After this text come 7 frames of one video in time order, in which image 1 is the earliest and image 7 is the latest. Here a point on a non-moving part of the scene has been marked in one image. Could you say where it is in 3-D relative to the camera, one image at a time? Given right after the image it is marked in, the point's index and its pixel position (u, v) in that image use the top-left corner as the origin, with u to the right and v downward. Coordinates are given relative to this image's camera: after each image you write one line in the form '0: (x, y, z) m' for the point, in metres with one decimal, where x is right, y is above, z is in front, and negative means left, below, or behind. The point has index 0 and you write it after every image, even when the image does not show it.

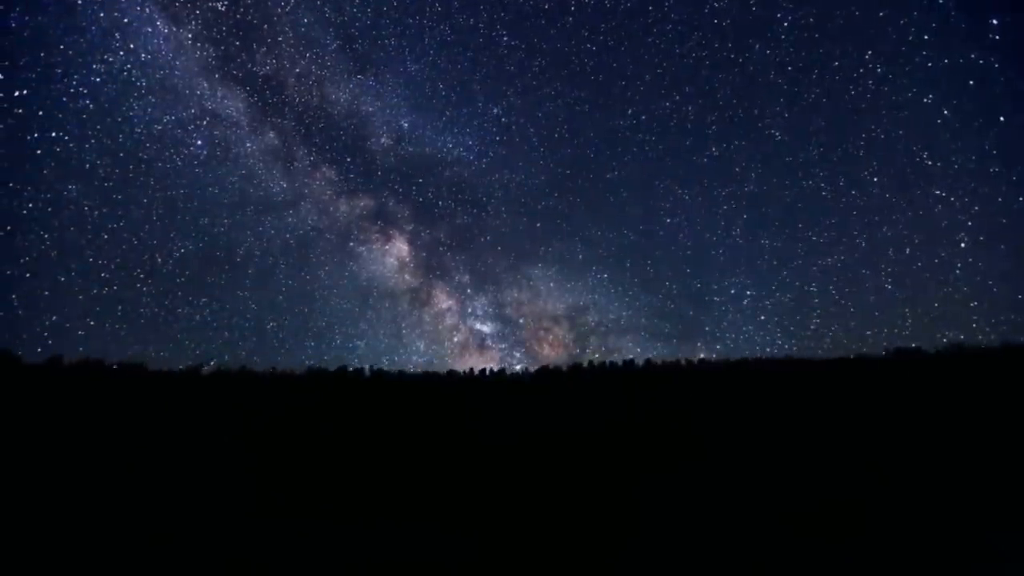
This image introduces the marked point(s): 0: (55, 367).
0: (-10.1, -1.9, +14.2) m
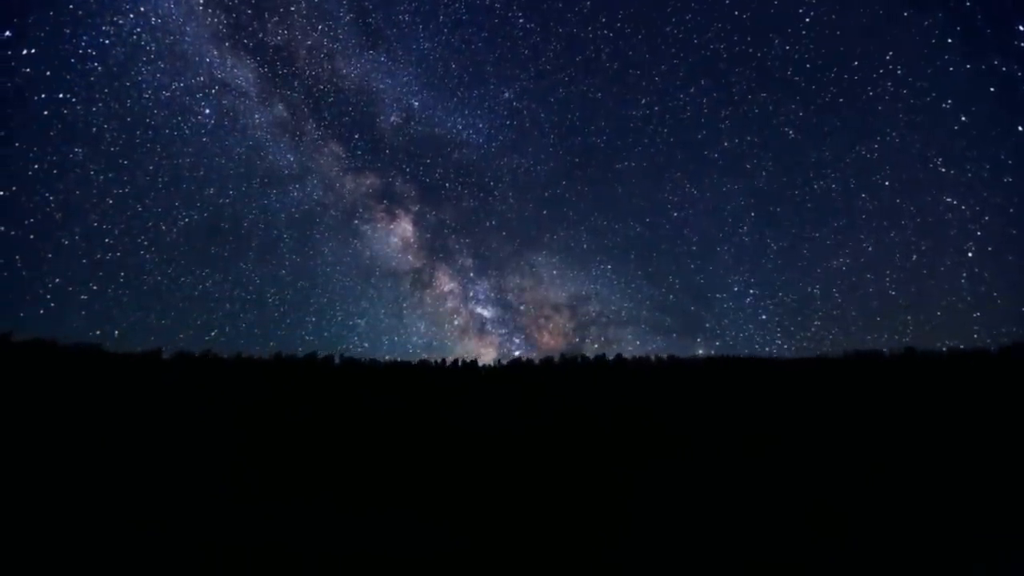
0: (-10.2, -1.0, +13.3) m
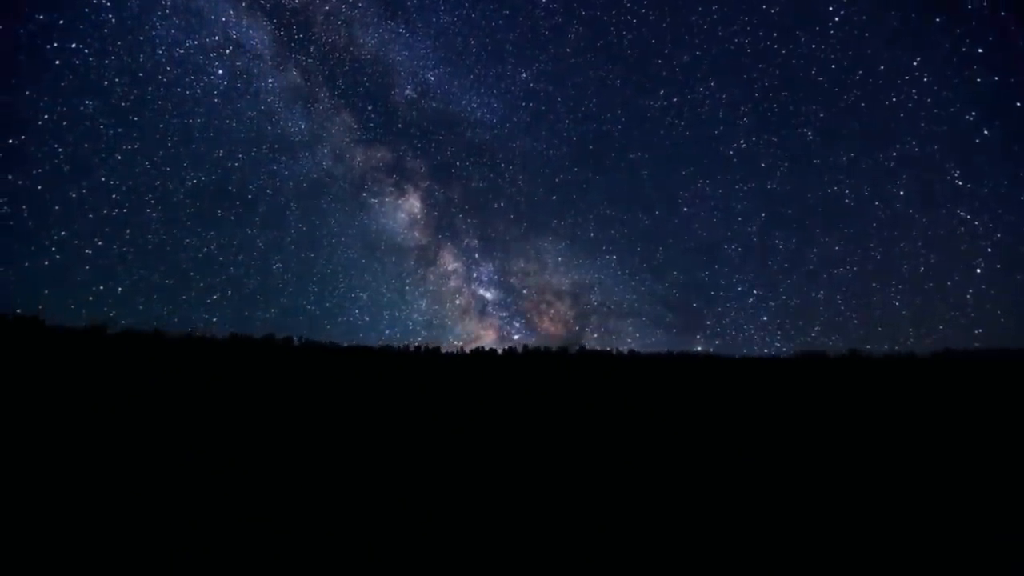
0: (-10.2, 0.0, +12.0) m
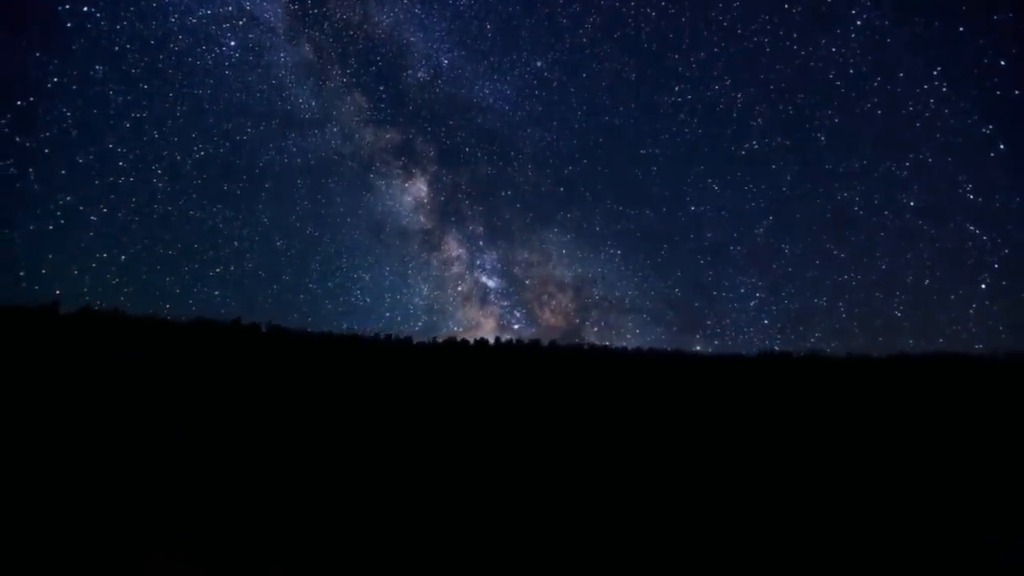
0: (-10.1, +0.7, +11.1) m
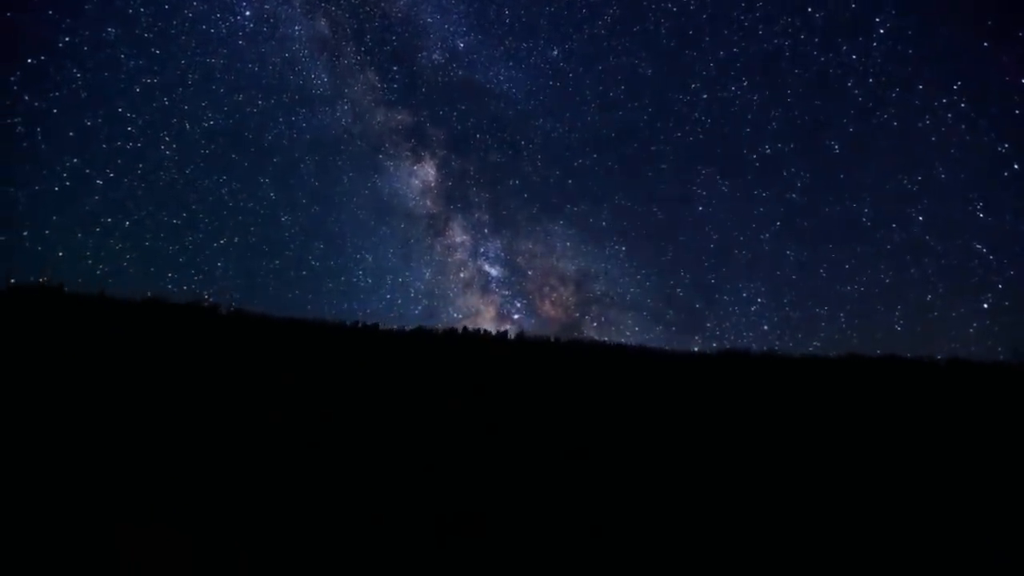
0: (-10.0, +1.5, +10.3) m
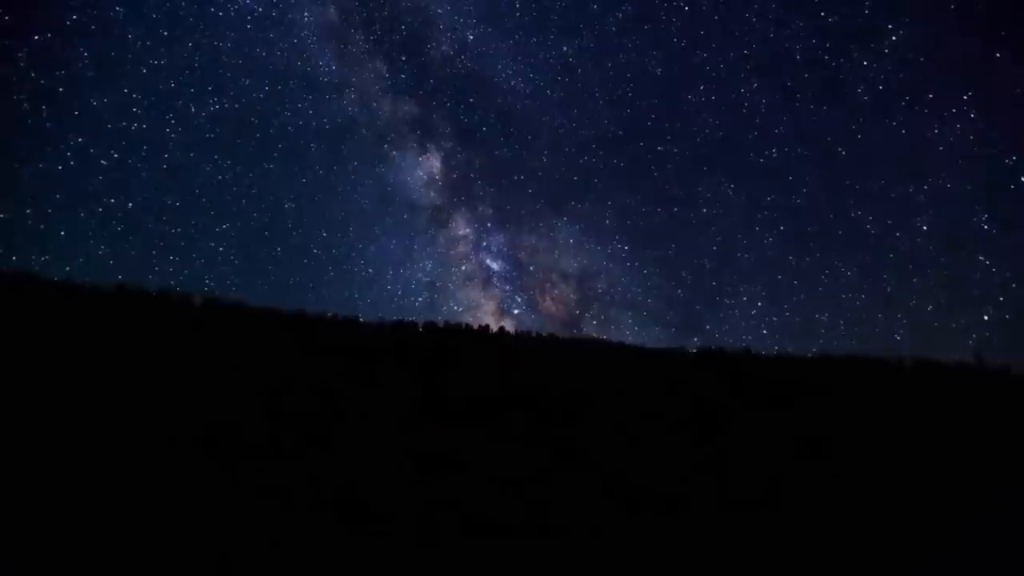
0: (-10.0, +1.8, +9.8) m
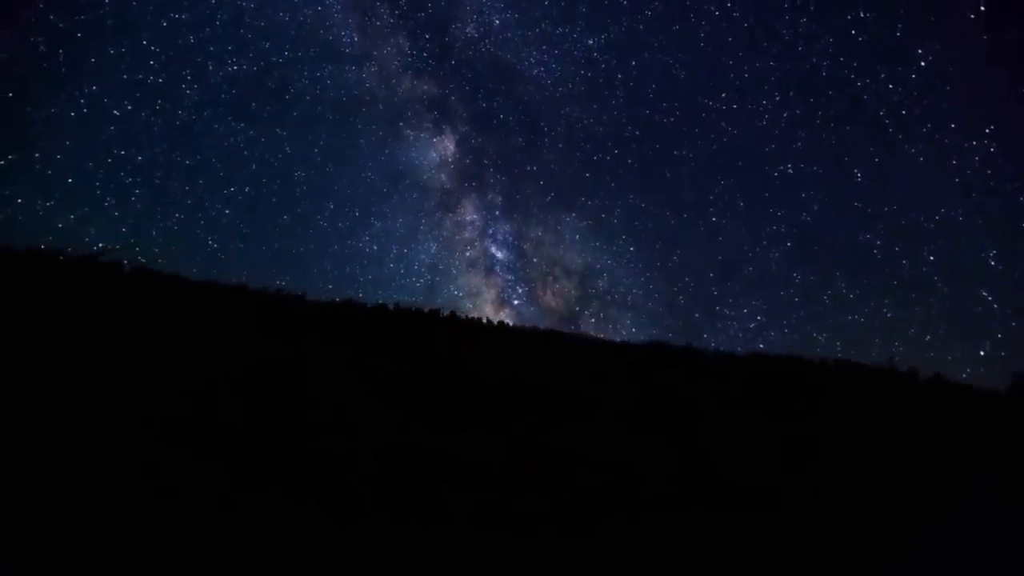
0: (-9.6, +2.9, +8.8) m
